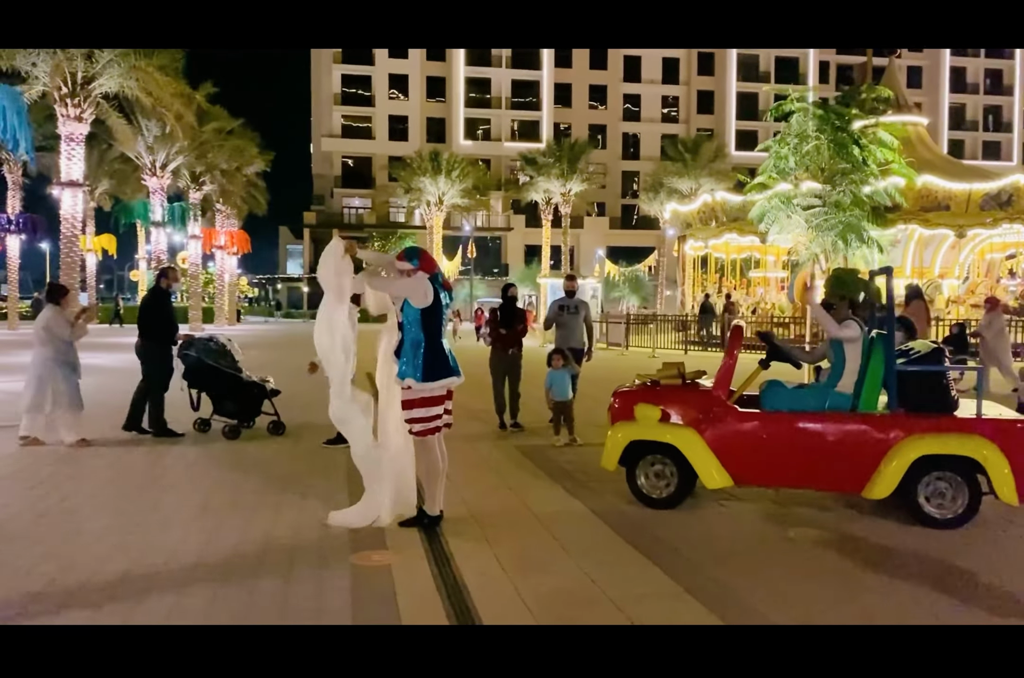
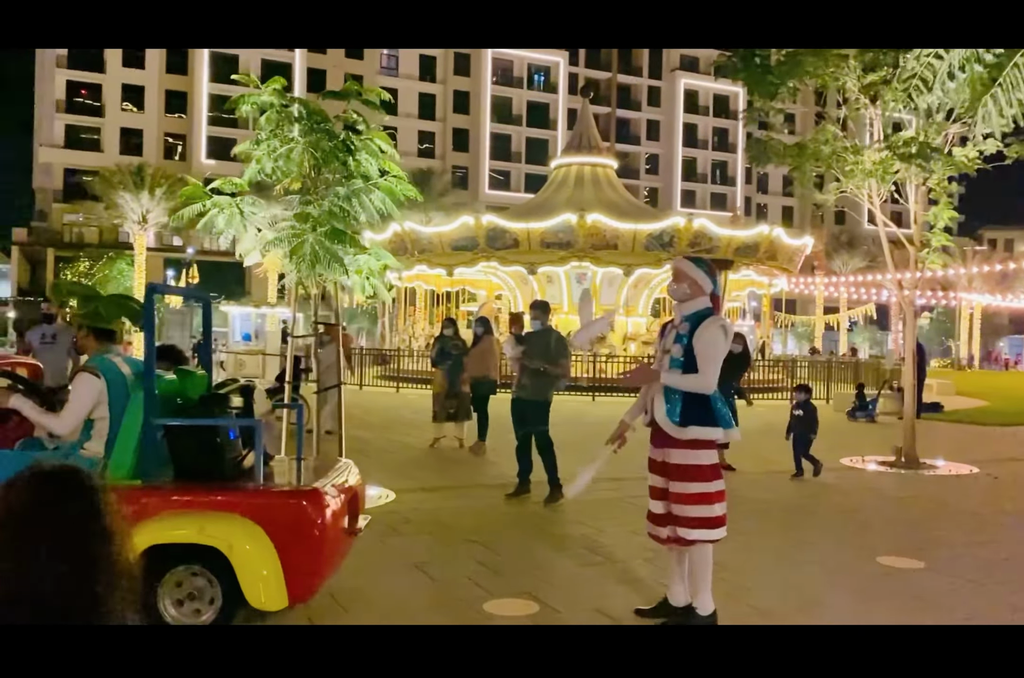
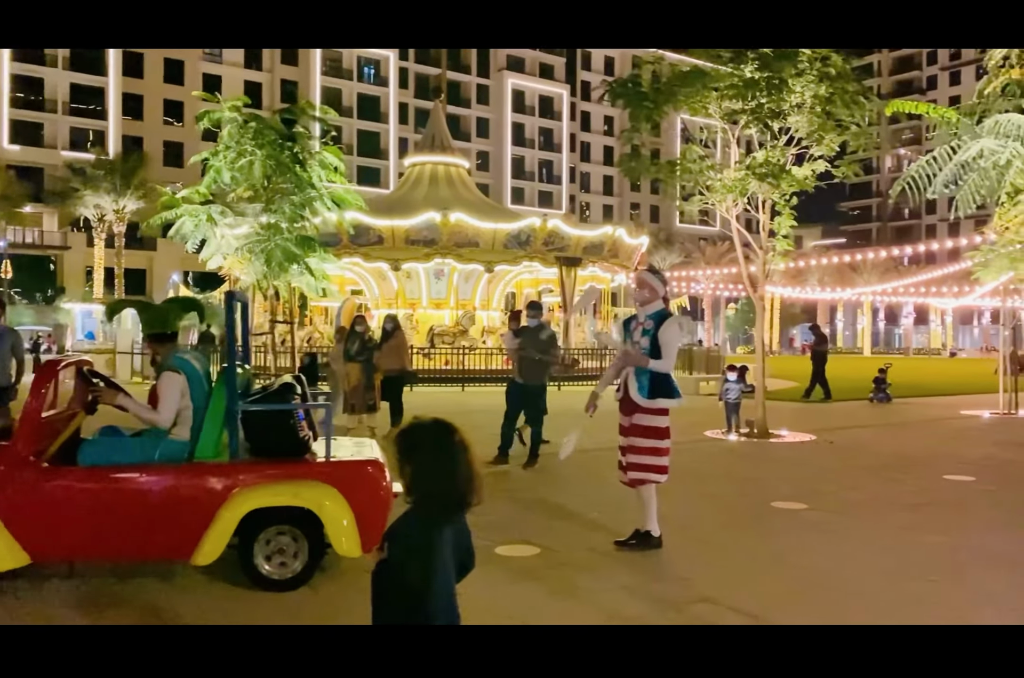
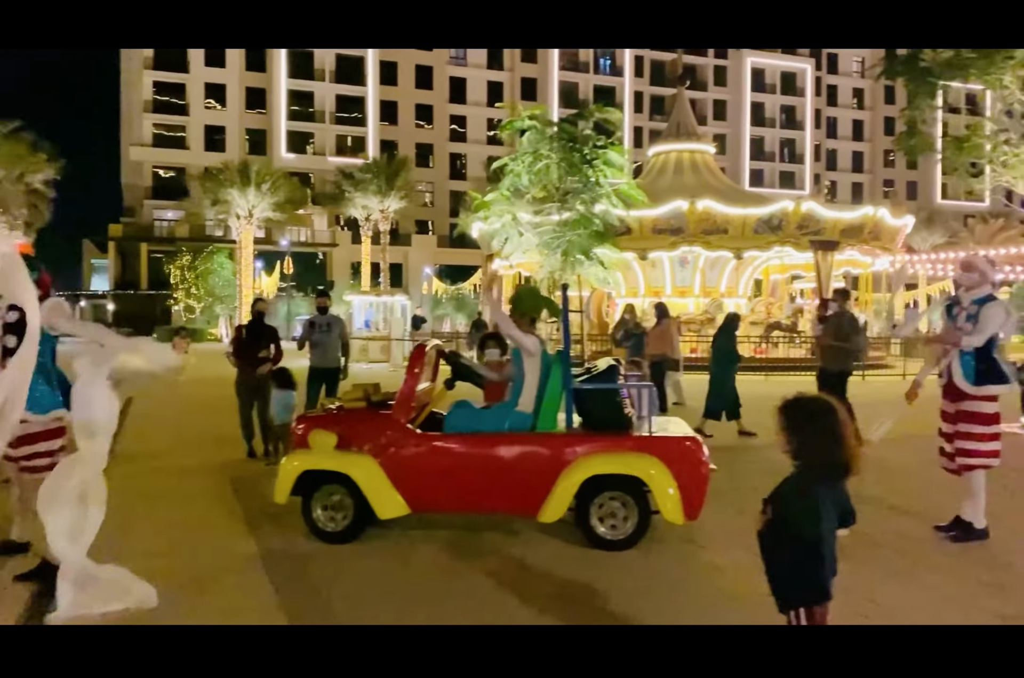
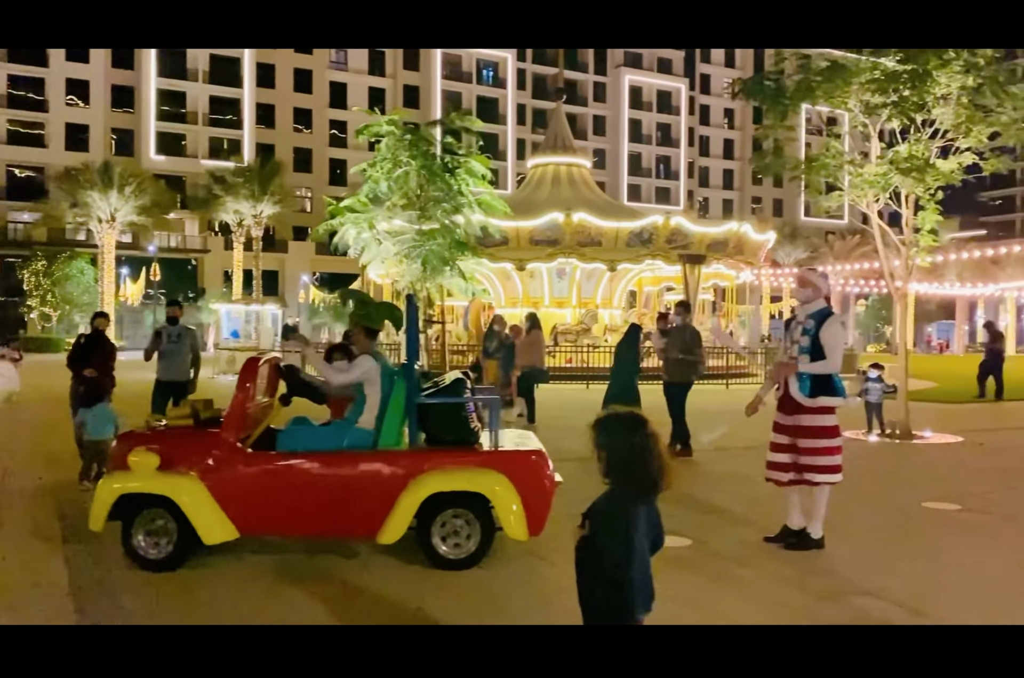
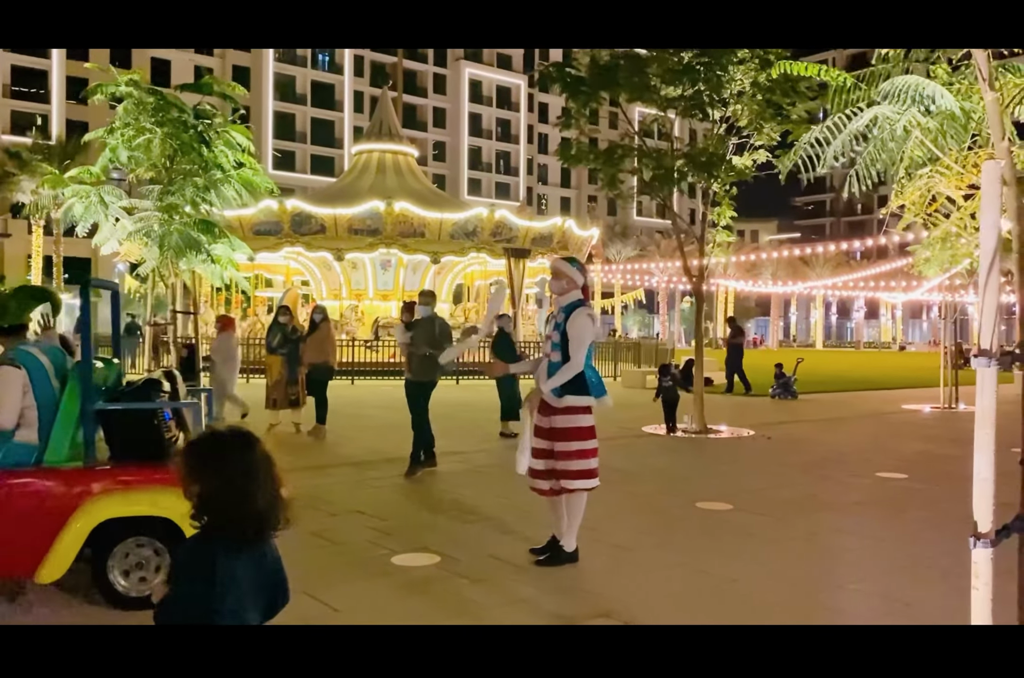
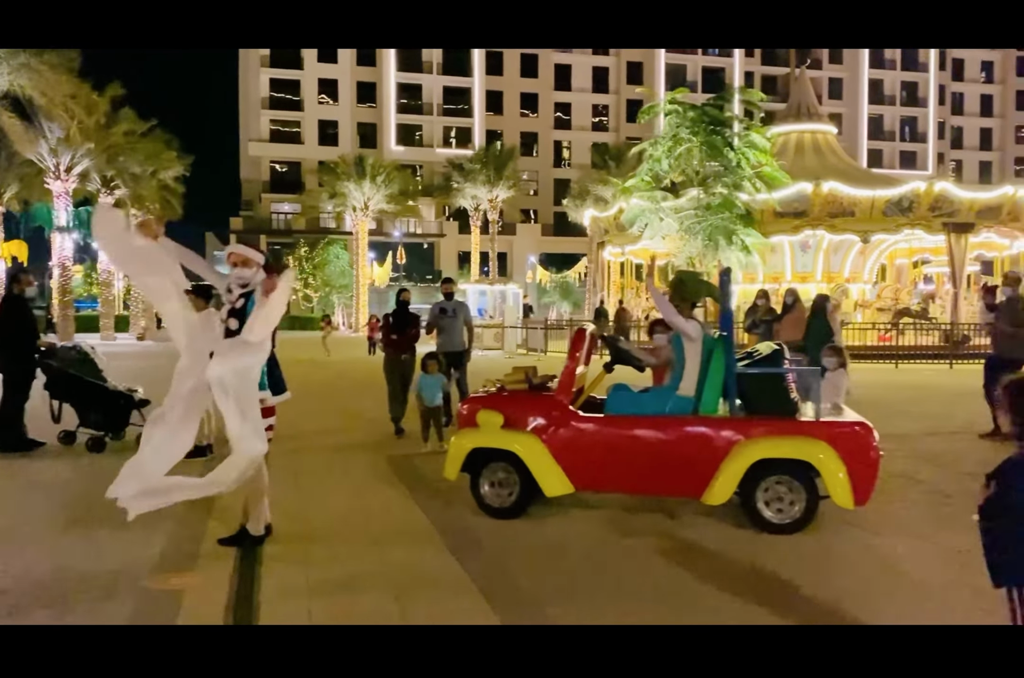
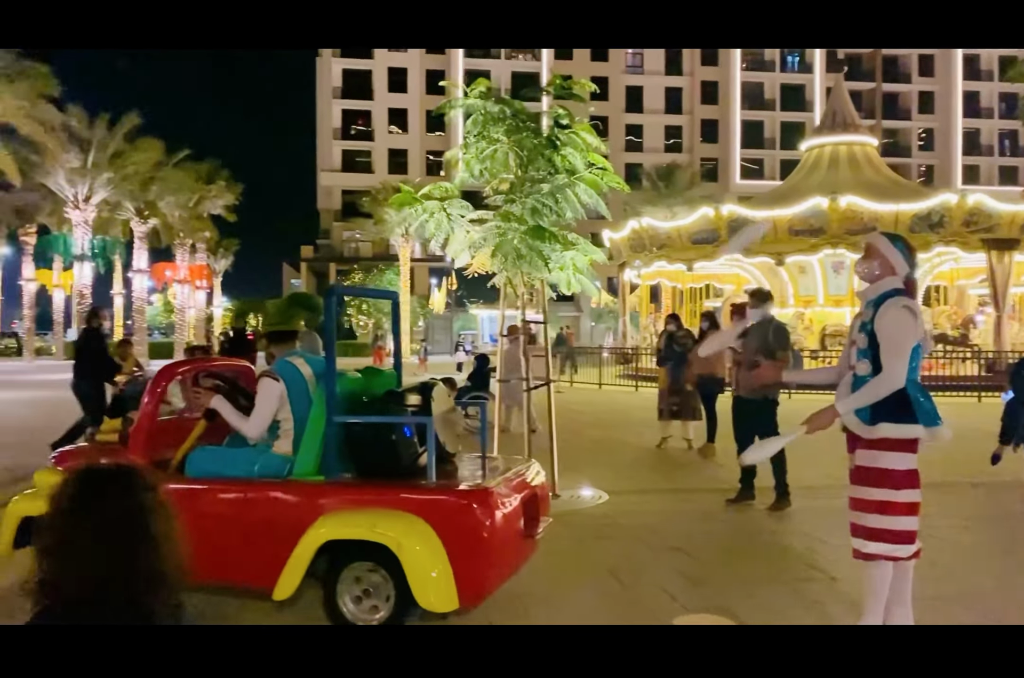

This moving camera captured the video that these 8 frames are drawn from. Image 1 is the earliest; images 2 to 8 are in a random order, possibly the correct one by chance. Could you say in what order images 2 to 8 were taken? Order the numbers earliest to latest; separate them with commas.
7, 4, 5, 3, 6, 2, 8
